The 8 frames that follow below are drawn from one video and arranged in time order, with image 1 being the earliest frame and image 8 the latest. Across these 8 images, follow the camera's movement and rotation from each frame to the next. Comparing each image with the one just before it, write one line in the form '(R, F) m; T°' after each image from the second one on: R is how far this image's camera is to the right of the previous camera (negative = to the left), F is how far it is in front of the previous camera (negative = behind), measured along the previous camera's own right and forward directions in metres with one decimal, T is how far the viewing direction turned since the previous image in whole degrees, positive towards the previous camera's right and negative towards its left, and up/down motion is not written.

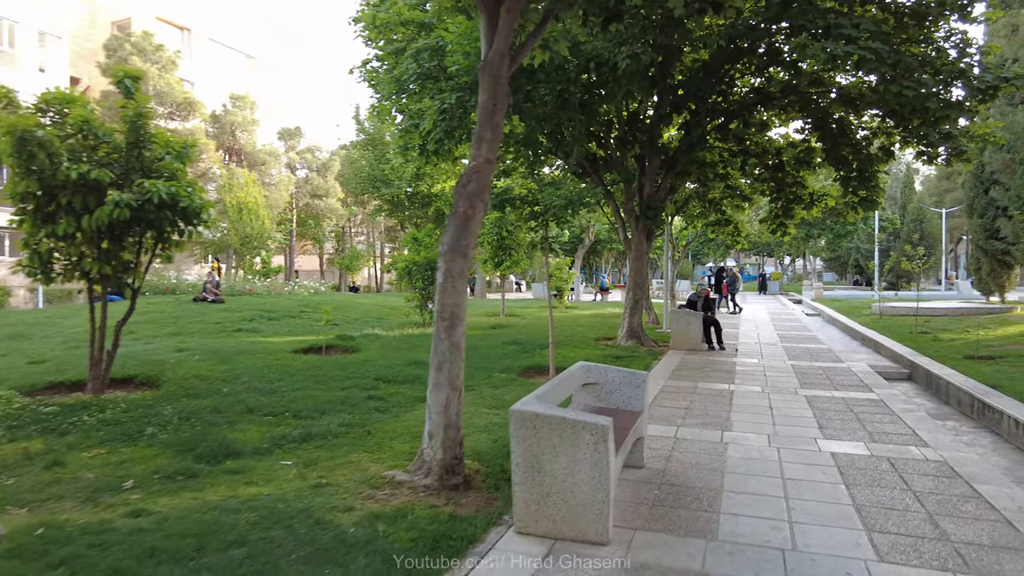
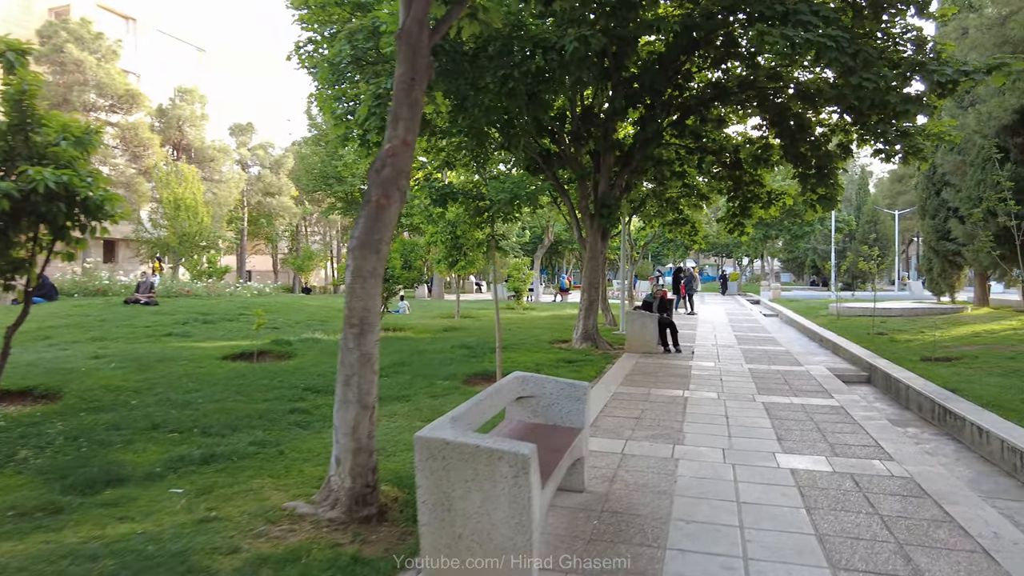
(+0.3, +0.6) m; +3°
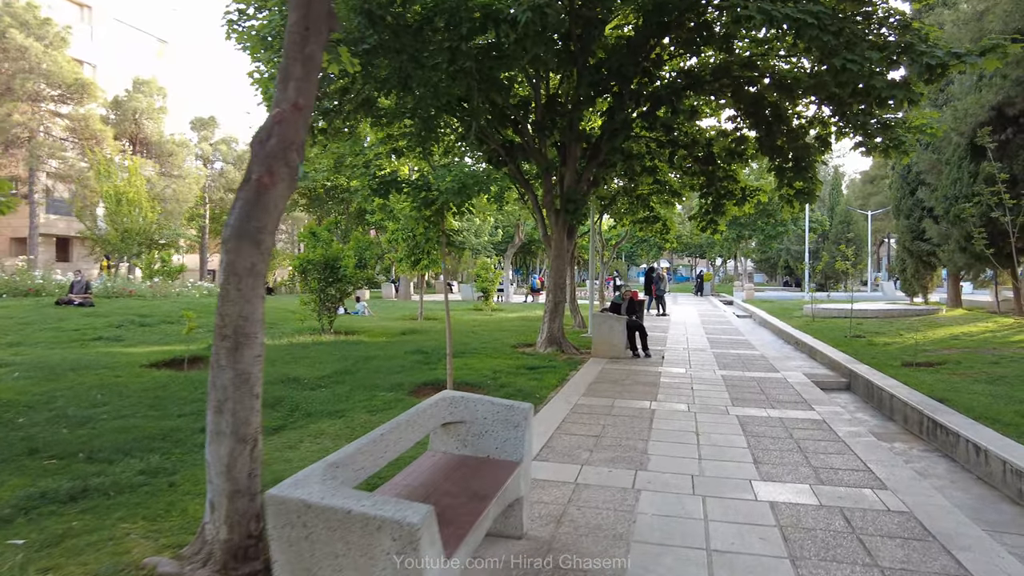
(+0.3, +0.8) m; +2°
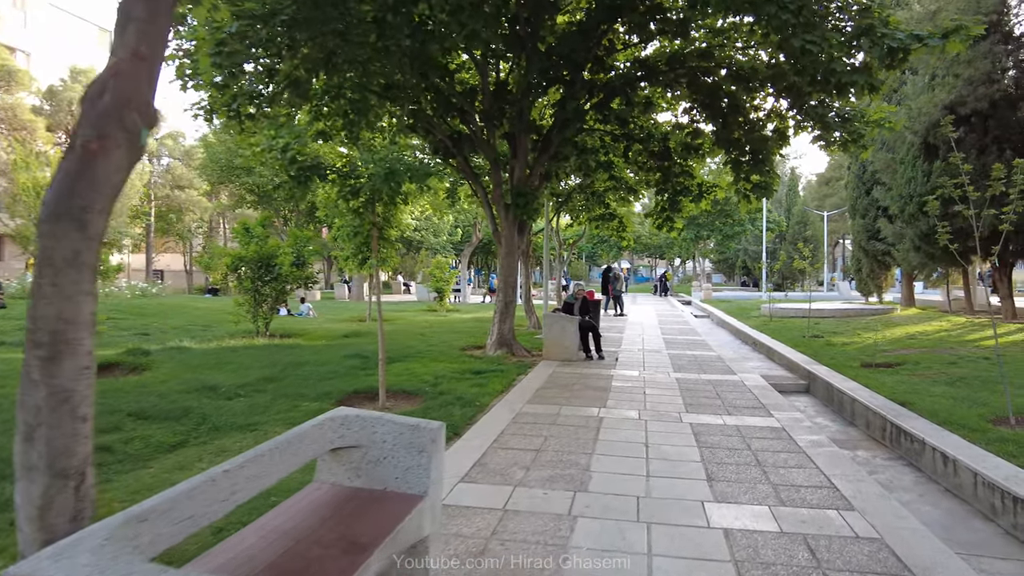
(+0.3, +0.6) m; +3°
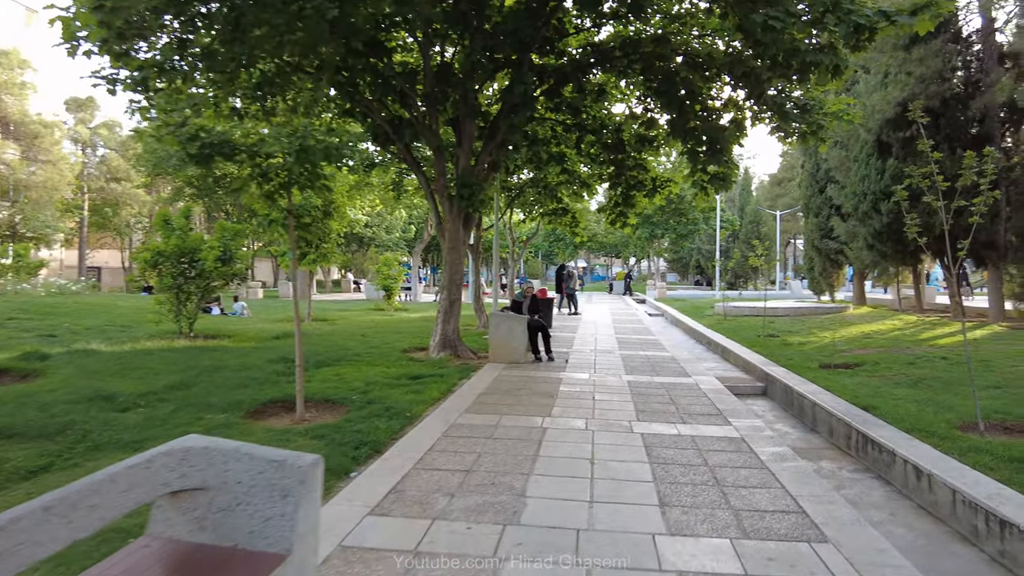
(+0.2, +0.7) m; +4°
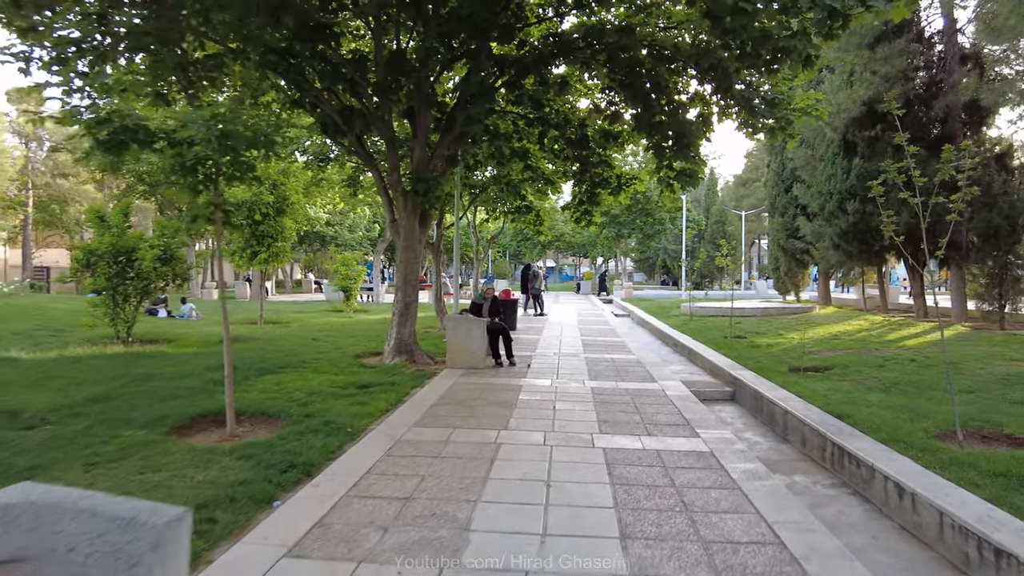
(+0.2, +0.5) m; +3°
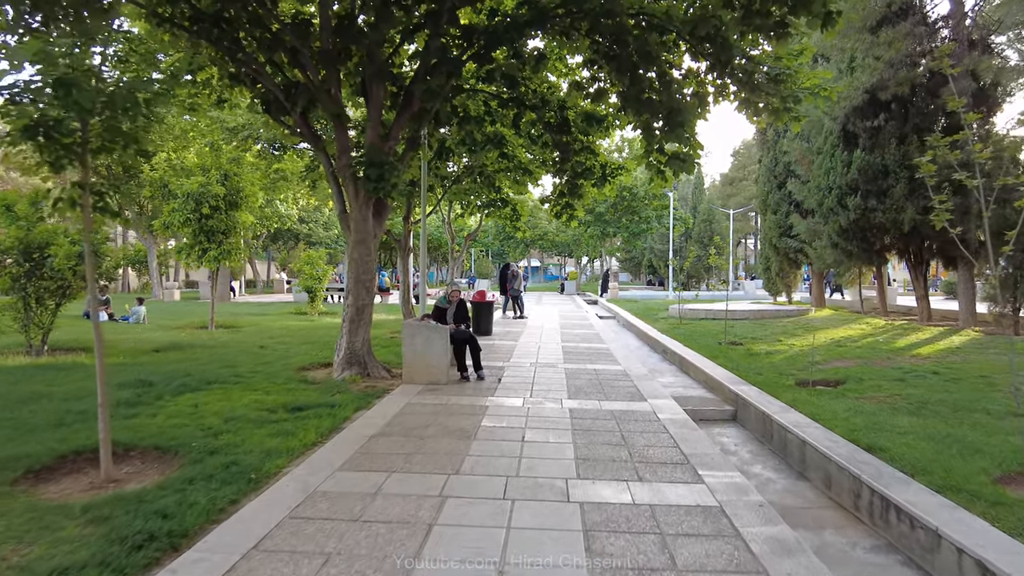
(+0.2, +1.3) m; +1°
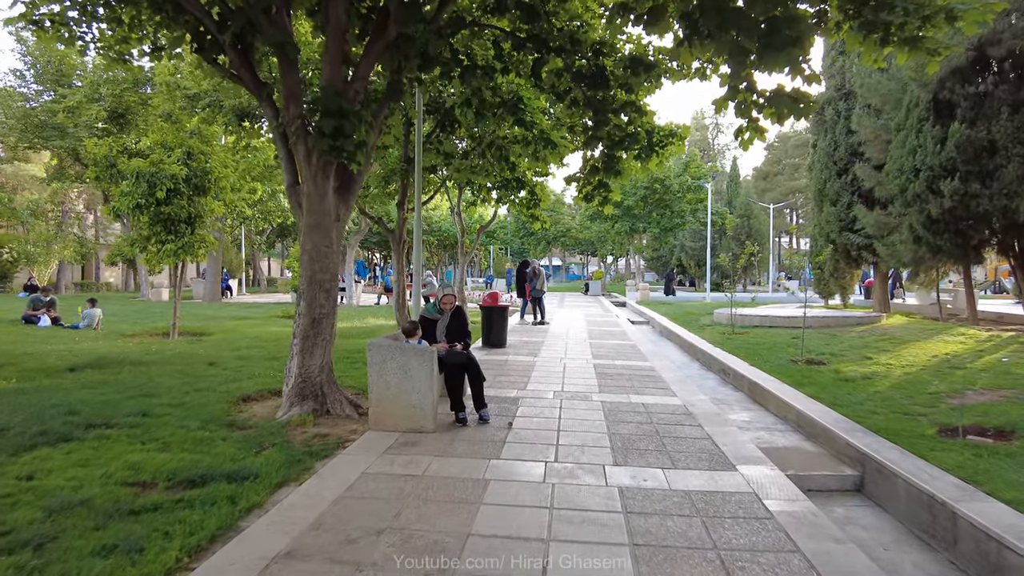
(0.0, +2.5) m; -2°
